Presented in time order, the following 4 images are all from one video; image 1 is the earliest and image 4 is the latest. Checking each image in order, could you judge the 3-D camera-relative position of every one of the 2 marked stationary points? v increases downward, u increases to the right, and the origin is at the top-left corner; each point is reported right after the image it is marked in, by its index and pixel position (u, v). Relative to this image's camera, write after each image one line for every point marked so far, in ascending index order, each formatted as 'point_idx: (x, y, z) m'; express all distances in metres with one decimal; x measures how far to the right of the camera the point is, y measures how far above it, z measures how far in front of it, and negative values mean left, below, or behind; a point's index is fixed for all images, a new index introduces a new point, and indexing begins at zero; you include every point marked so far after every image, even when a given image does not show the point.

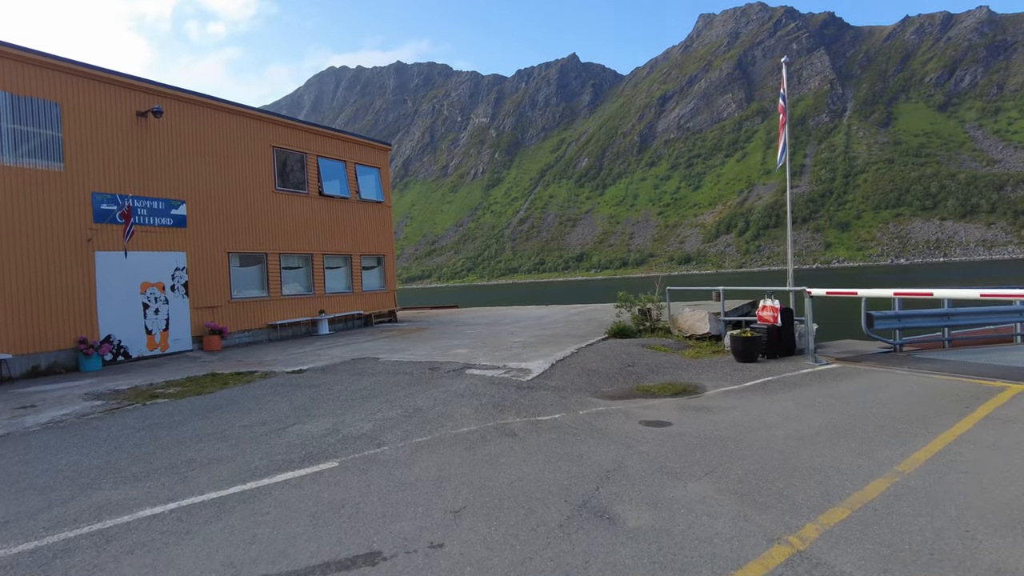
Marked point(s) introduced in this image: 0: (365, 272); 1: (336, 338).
0: (-4.5, +0.5, +19.7) m
1: (-4.2, -1.2, +15.7) m
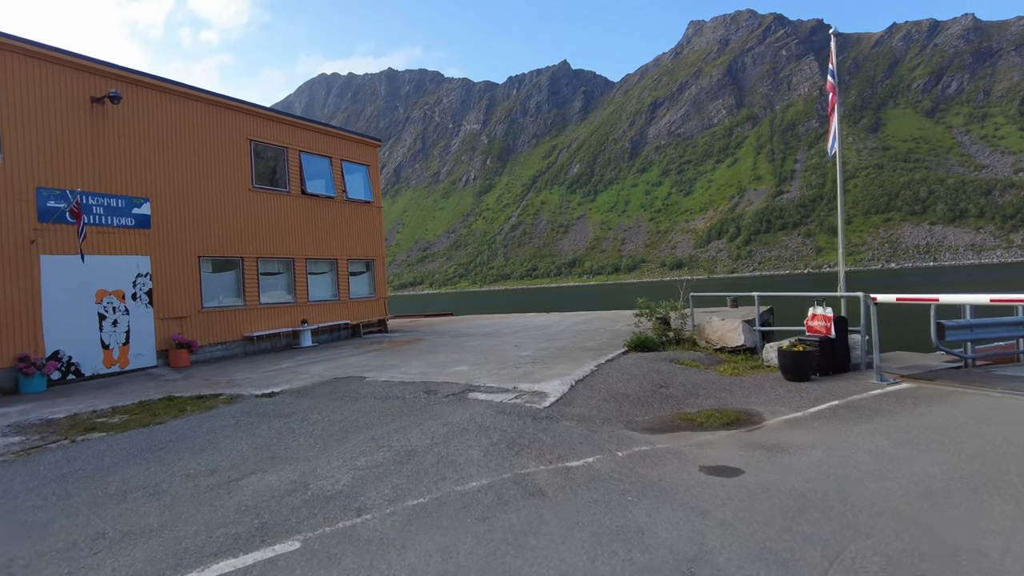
0: (-4.4, +0.3, +18.1) m
1: (-4.1, -1.4, +14.2) m
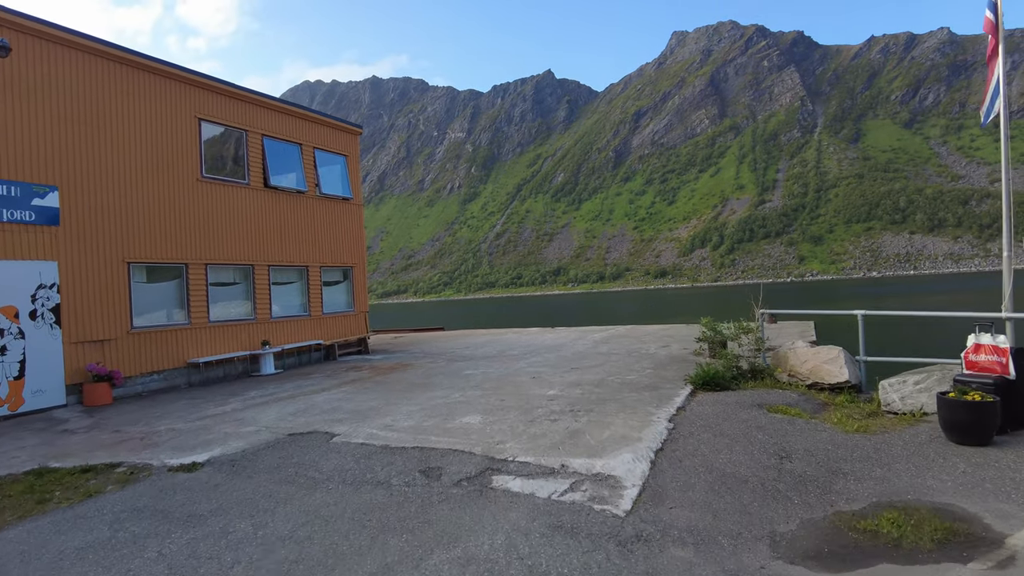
0: (-4.3, 0.0, +15.3) m
1: (-3.9, -1.6, +11.3) m
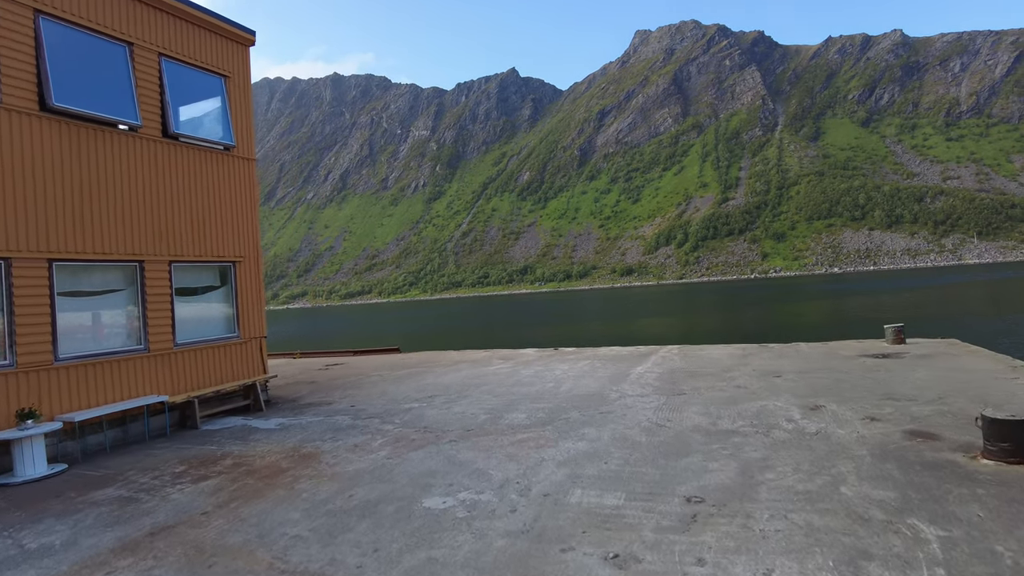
0: (-4.4, -0.1, +8.9) m
1: (-3.7, -1.8, +4.9) m
